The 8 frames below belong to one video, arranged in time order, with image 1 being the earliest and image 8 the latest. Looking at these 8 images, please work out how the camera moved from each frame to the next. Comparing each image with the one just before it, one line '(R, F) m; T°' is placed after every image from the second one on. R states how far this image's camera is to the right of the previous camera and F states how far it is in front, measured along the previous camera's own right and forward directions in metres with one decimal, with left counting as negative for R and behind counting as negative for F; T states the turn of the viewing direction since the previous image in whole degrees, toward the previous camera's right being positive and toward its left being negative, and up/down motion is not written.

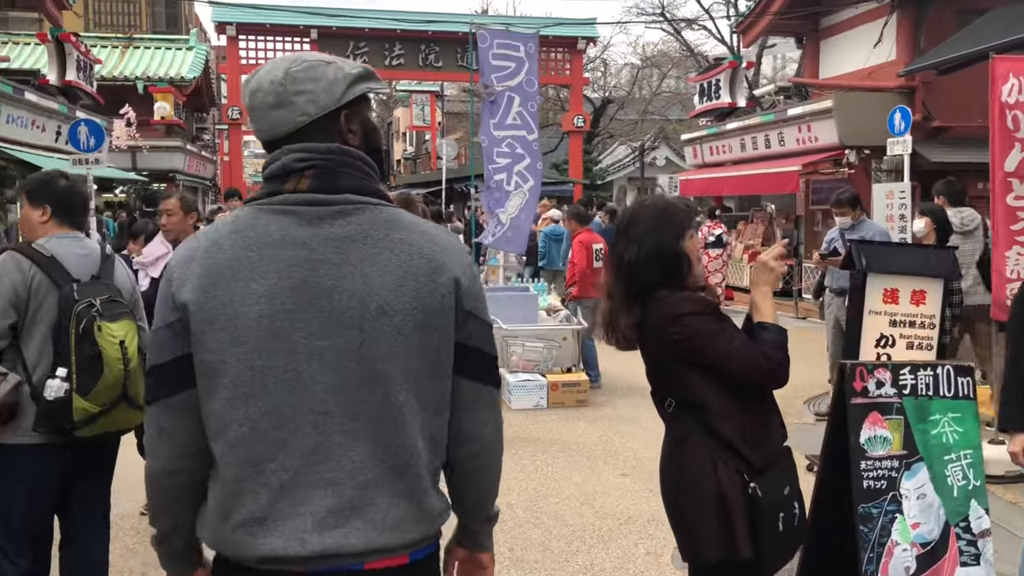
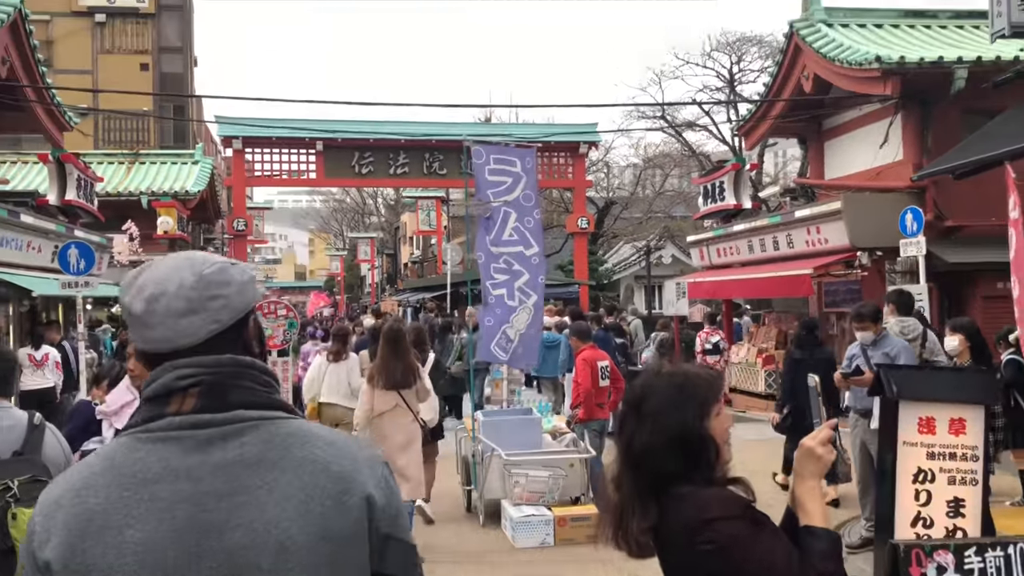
(+0.1, +0.4) m; -1°
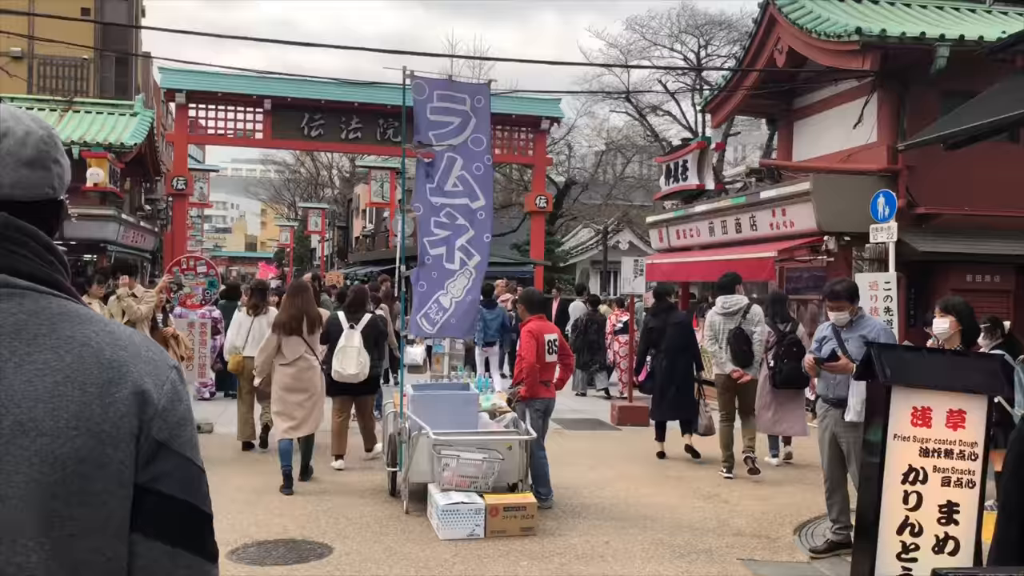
(+0.1, +0.8) m; +3°
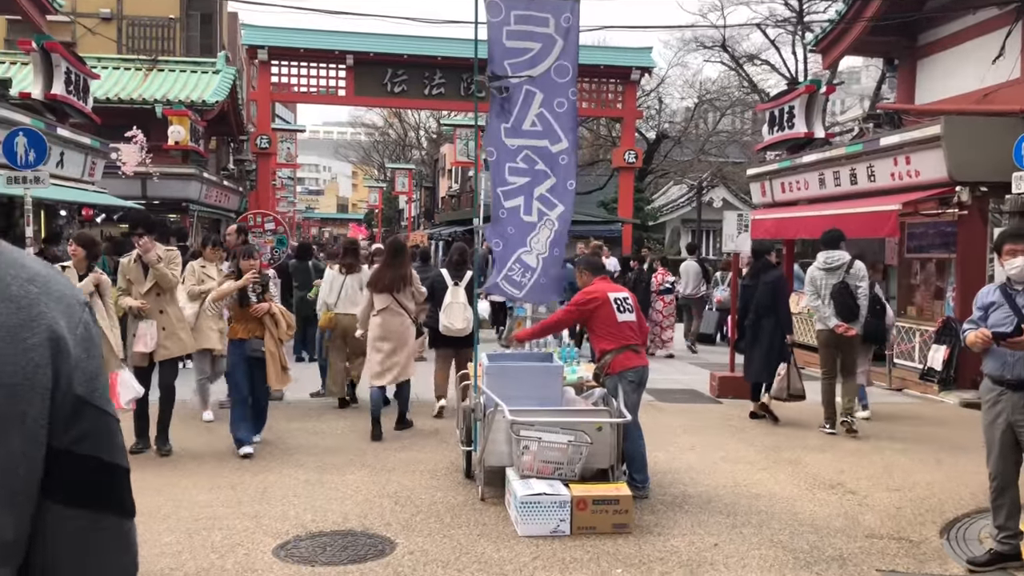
(0.0, +0.9) m; -5°
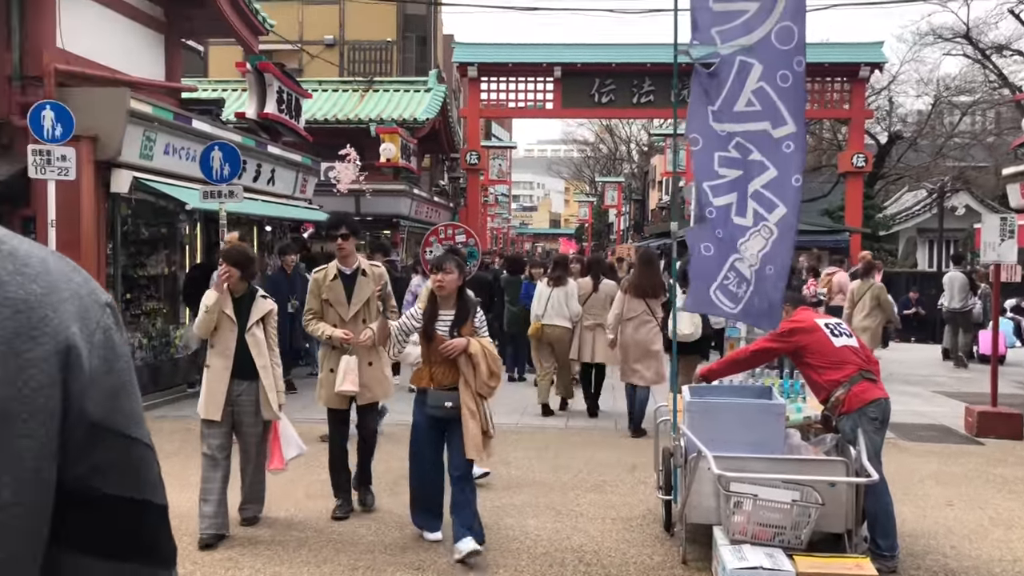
(0.0, +0.8) m; -13°
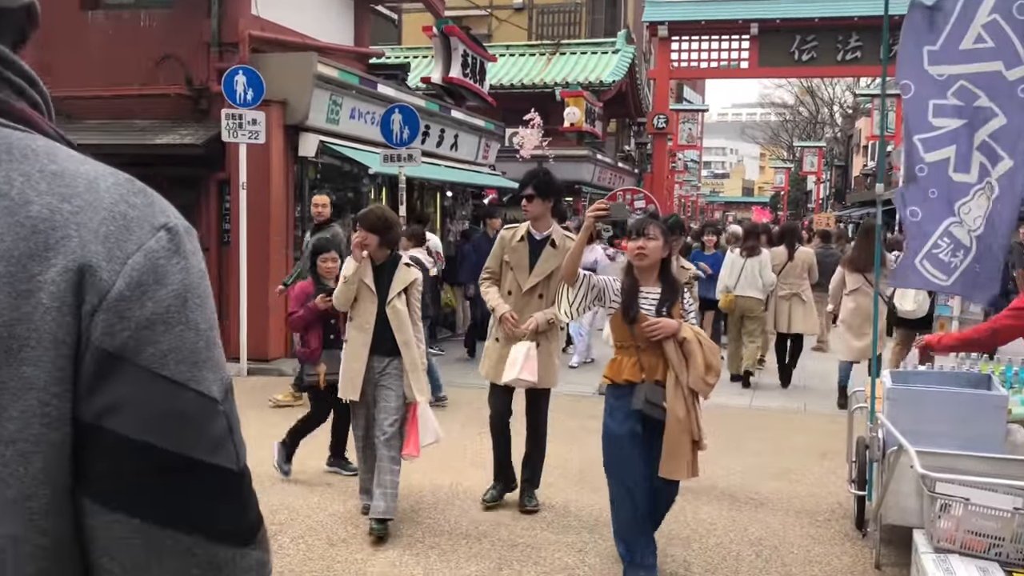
(+0.1, +0.3) m; -11°
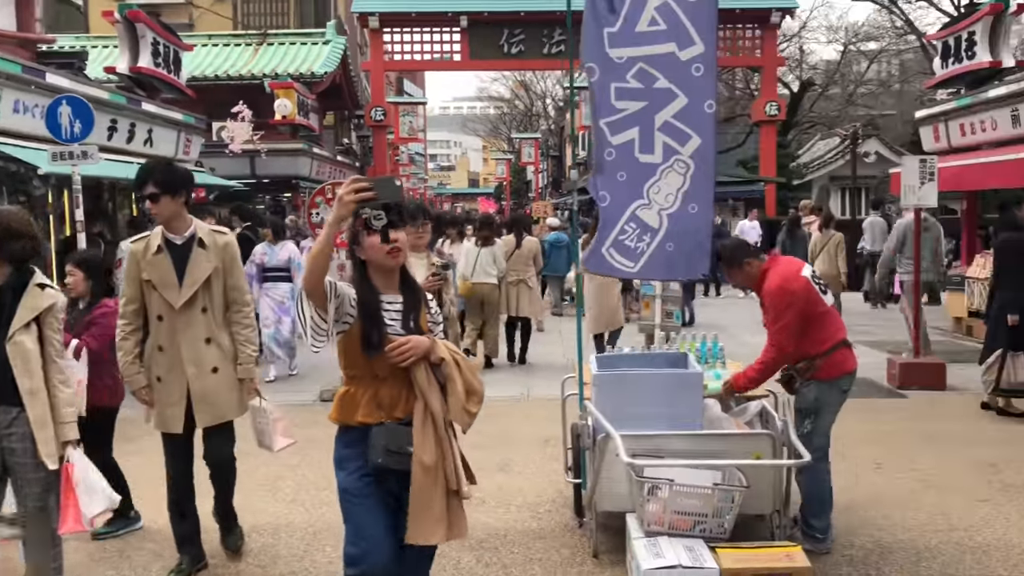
(+0.2, +0.3) m; +16°
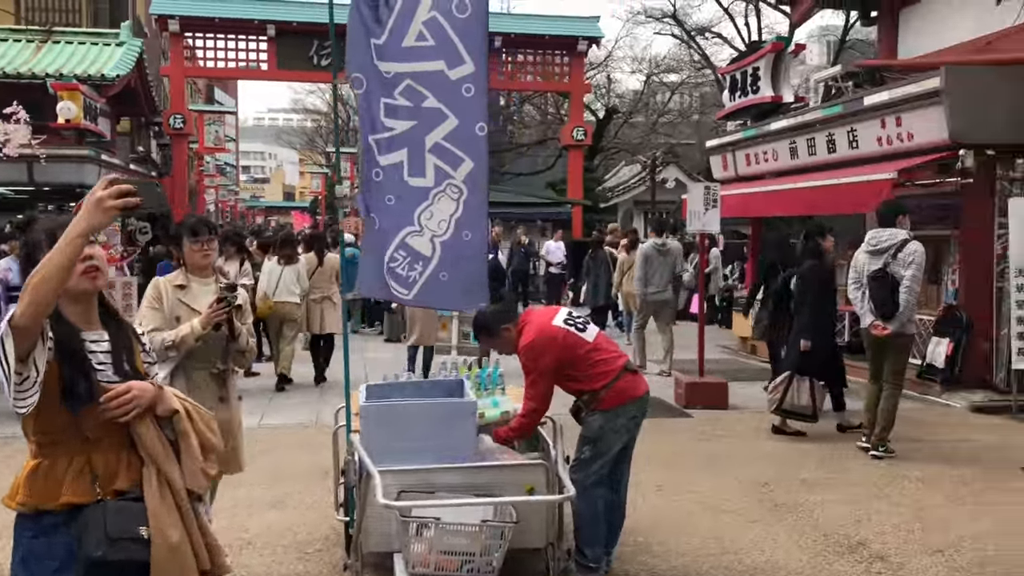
(+0.2, +0.2) m; +11°
